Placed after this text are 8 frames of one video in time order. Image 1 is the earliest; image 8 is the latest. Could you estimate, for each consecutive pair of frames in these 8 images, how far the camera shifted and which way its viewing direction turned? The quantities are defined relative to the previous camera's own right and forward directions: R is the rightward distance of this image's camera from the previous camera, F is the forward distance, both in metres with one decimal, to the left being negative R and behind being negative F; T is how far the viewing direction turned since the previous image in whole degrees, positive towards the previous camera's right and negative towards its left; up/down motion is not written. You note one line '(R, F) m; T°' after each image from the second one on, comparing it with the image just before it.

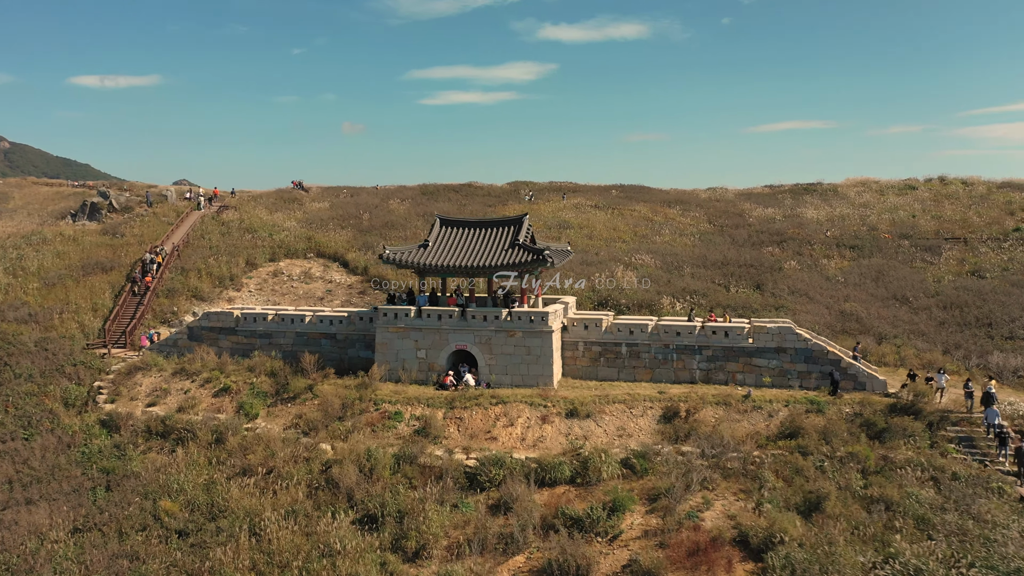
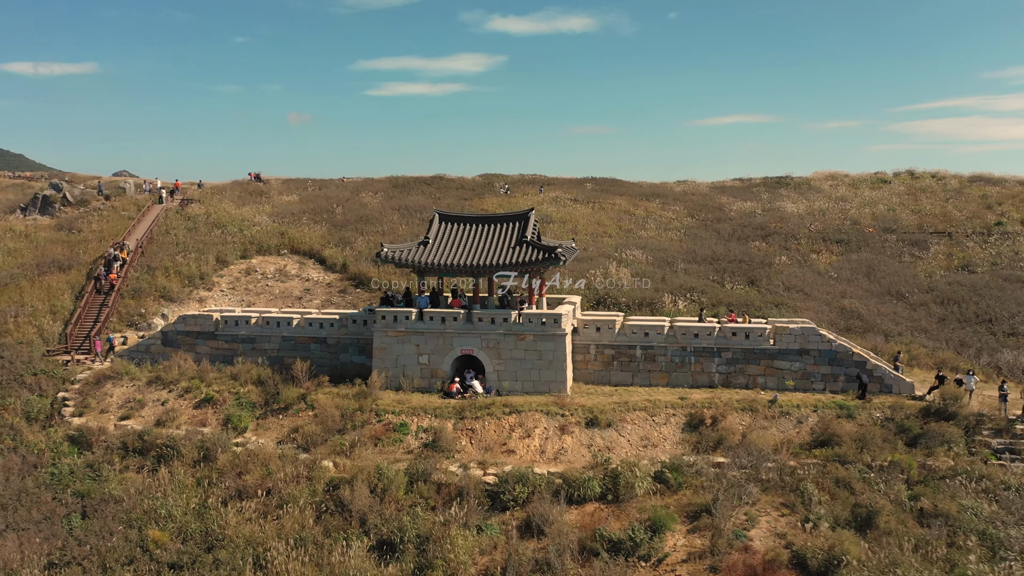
(-1.1, +1.1) m; +4°
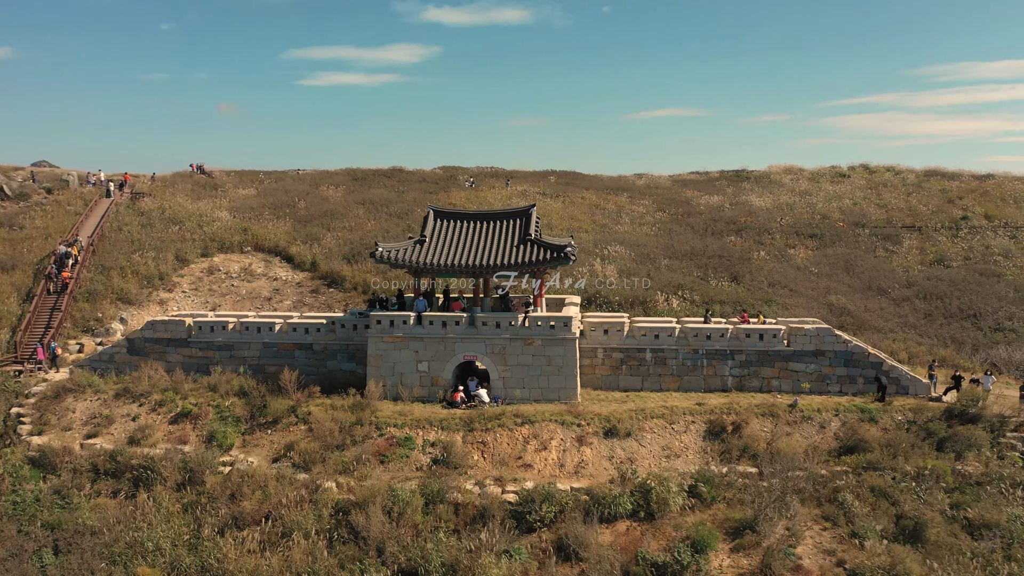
(-1.3, +1.0) m; +4°
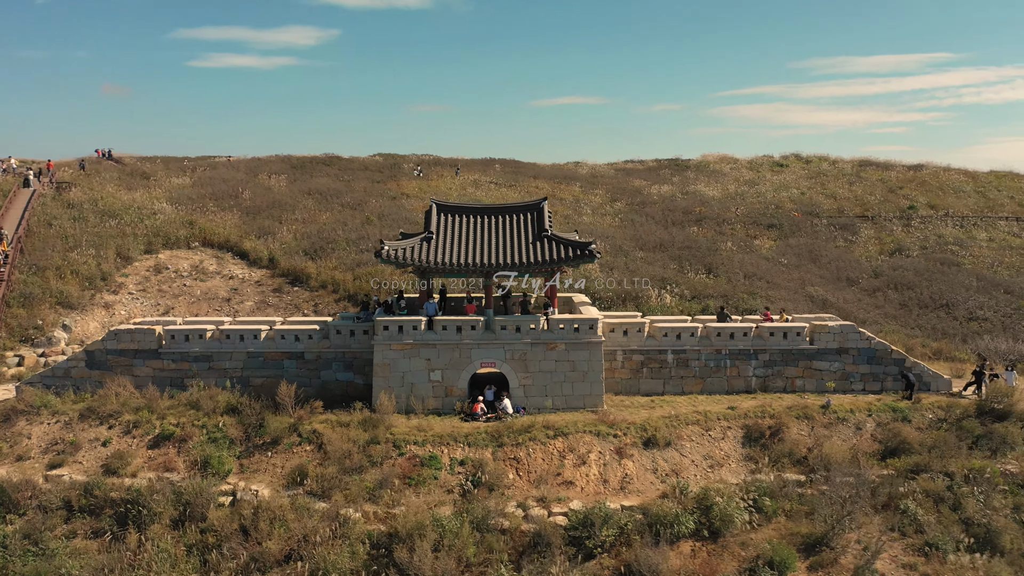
(-2.0, +1.2) m; +7°
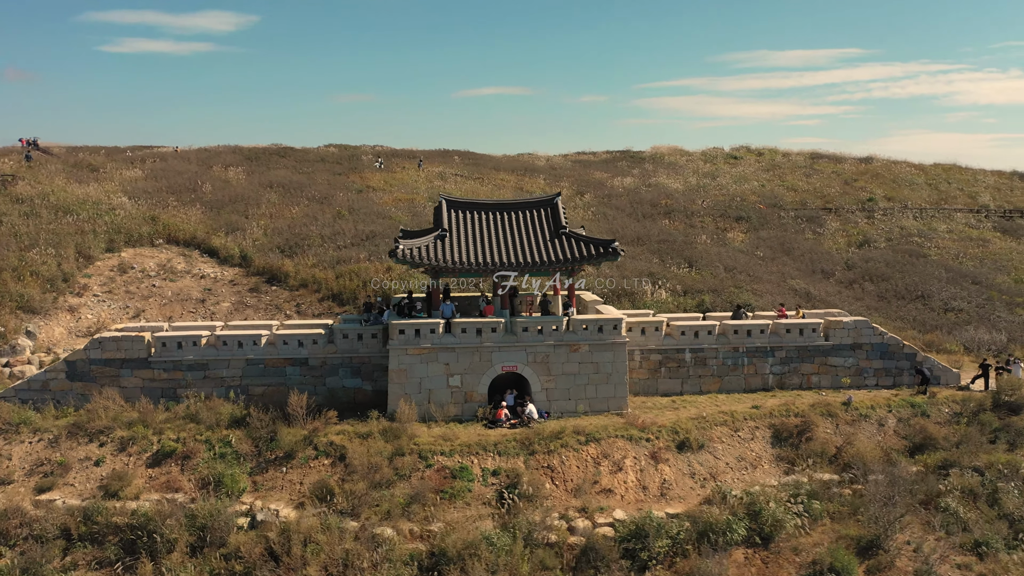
(-1.5, +0.6) m; +5°
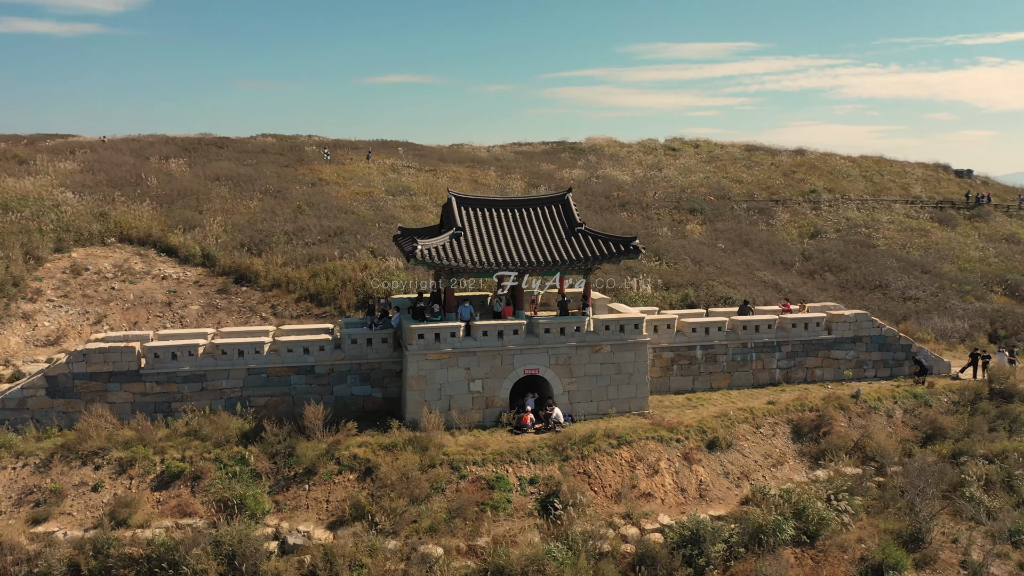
(-1.7, +0.5) m; +6°
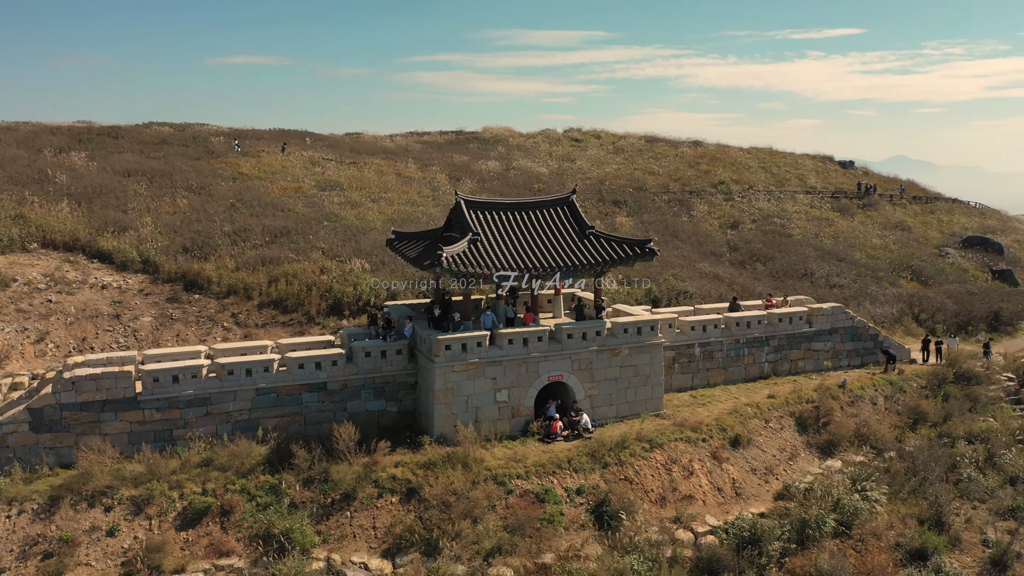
(-2.4, +0.5) m; +10°
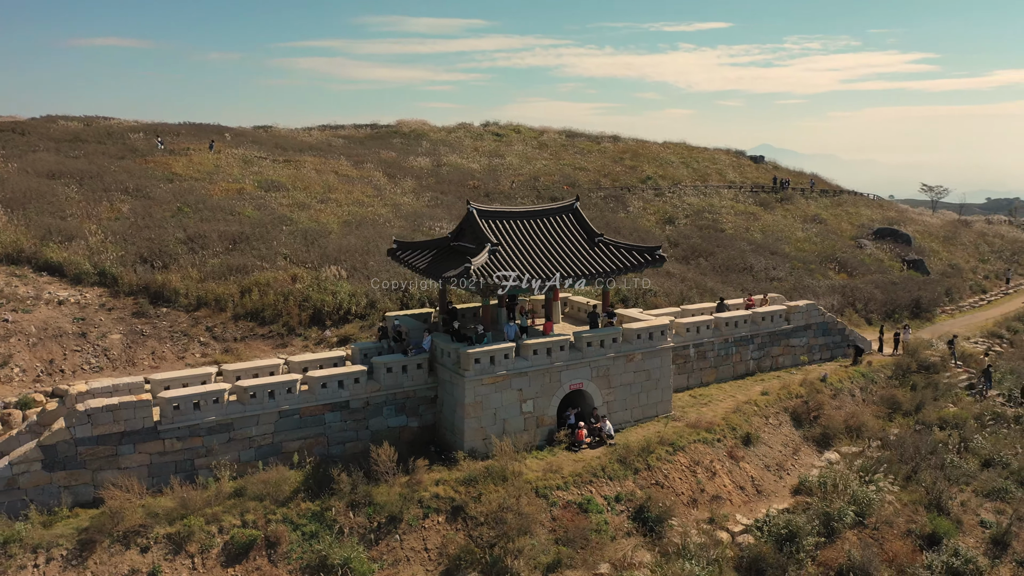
(-2.0, +0.2) m; +8°
